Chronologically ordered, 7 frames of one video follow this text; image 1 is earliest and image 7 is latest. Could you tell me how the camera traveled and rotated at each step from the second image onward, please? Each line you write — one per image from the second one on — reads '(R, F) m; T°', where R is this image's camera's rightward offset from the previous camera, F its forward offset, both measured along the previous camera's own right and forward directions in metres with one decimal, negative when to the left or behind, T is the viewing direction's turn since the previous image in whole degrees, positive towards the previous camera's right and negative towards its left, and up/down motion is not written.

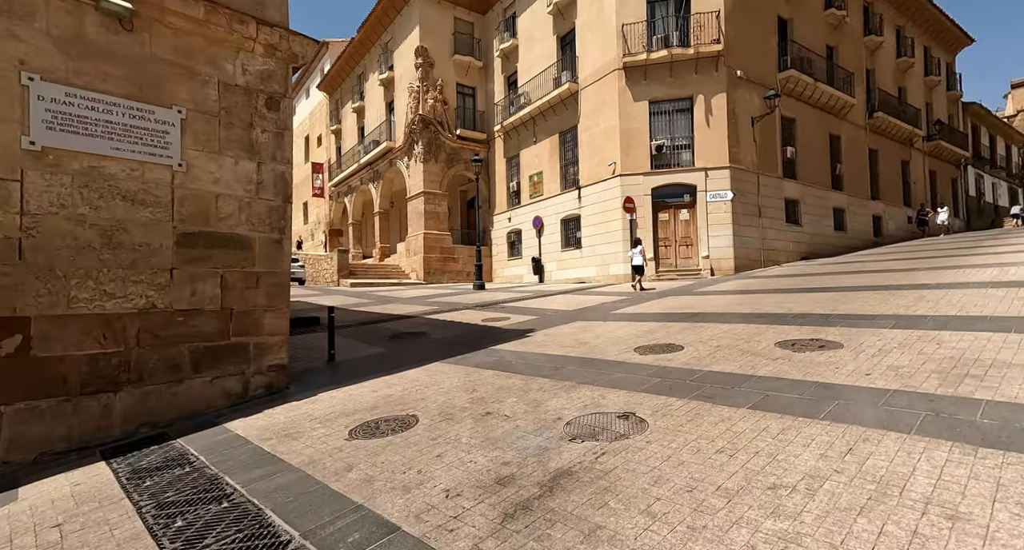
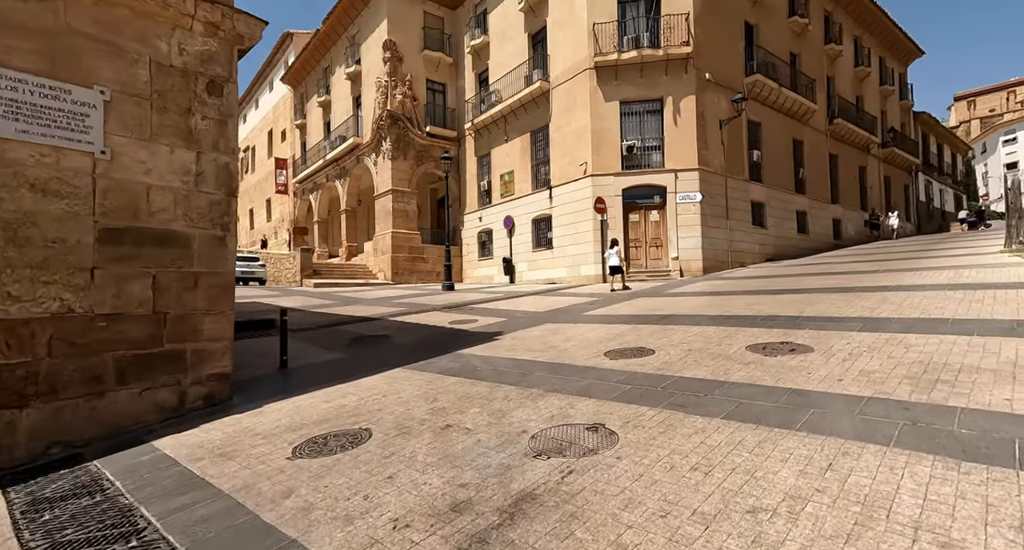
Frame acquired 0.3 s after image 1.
(+0.1, +0.3) m; +3°
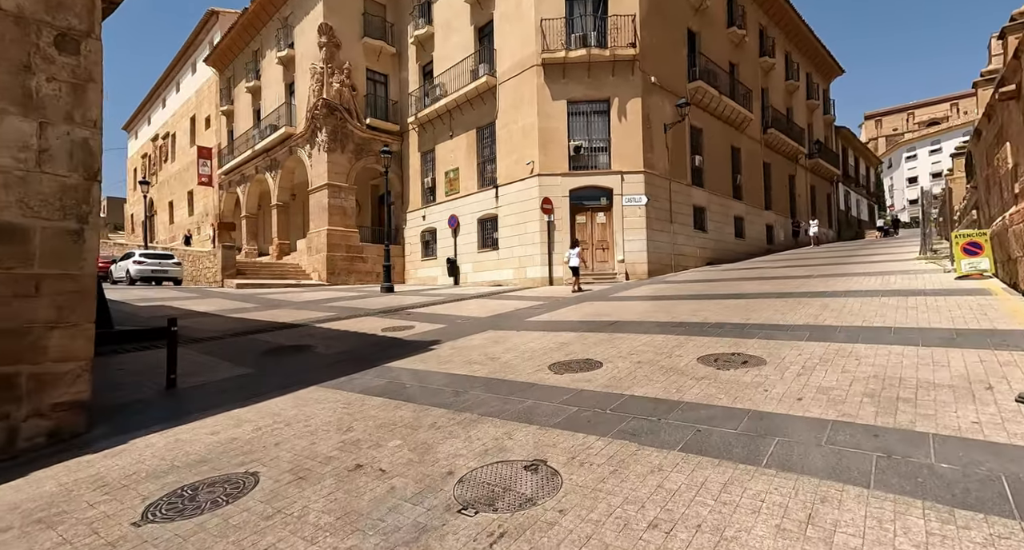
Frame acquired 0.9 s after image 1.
(+0.1, +0.6) m; +6°
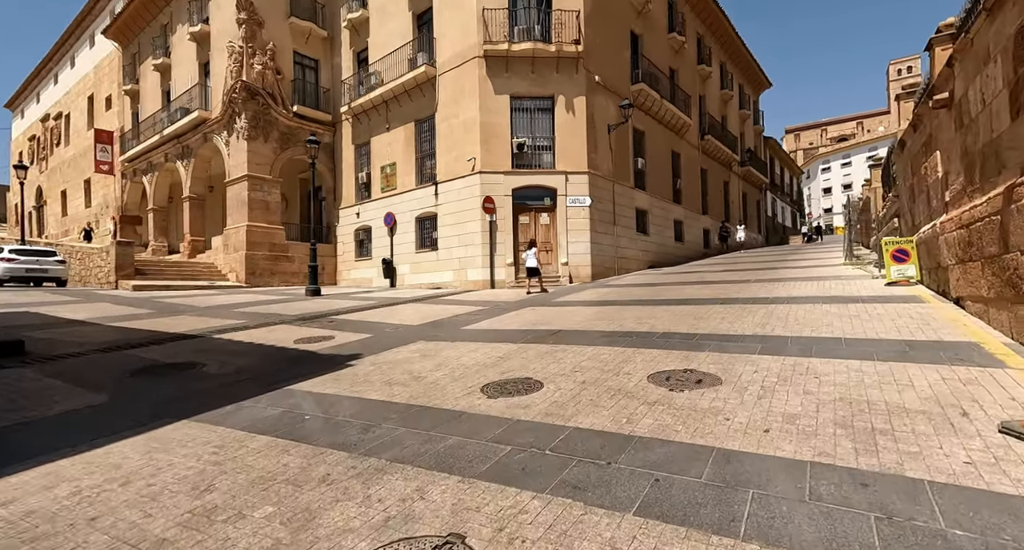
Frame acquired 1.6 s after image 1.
(+0.2, +0.7) m; +7°
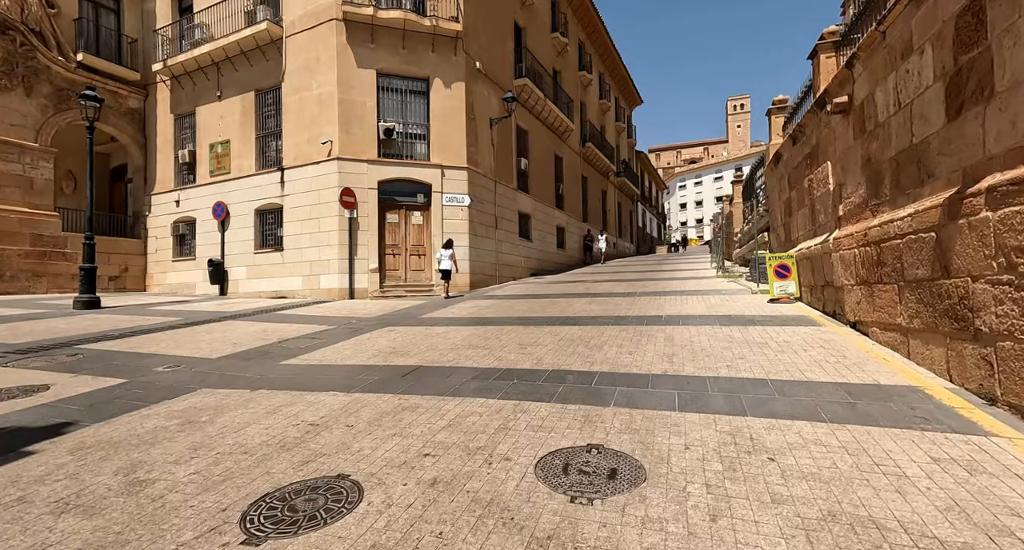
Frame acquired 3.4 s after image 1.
(+0.5, +1.8) m; +14°
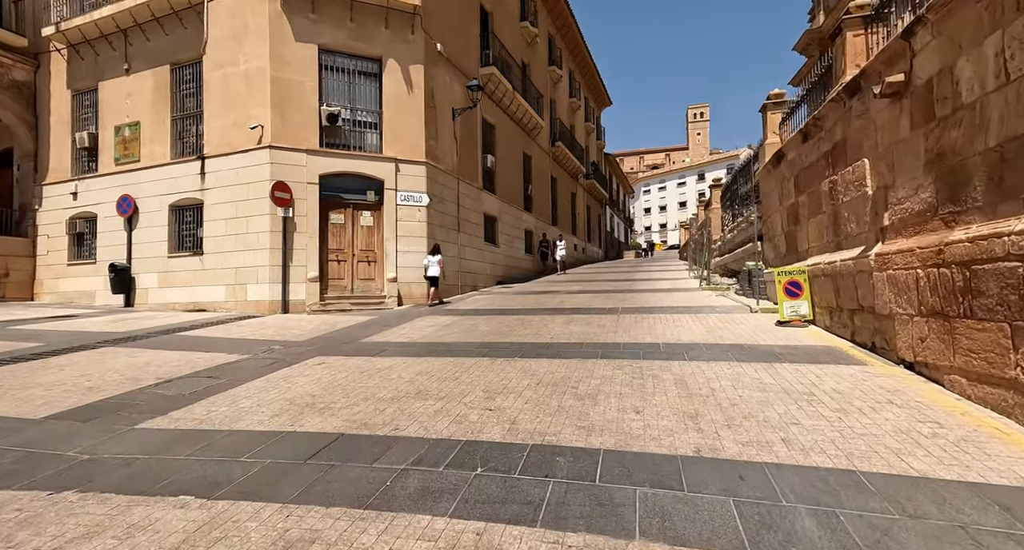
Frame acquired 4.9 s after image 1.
(0.0, +1.6) m; +4°
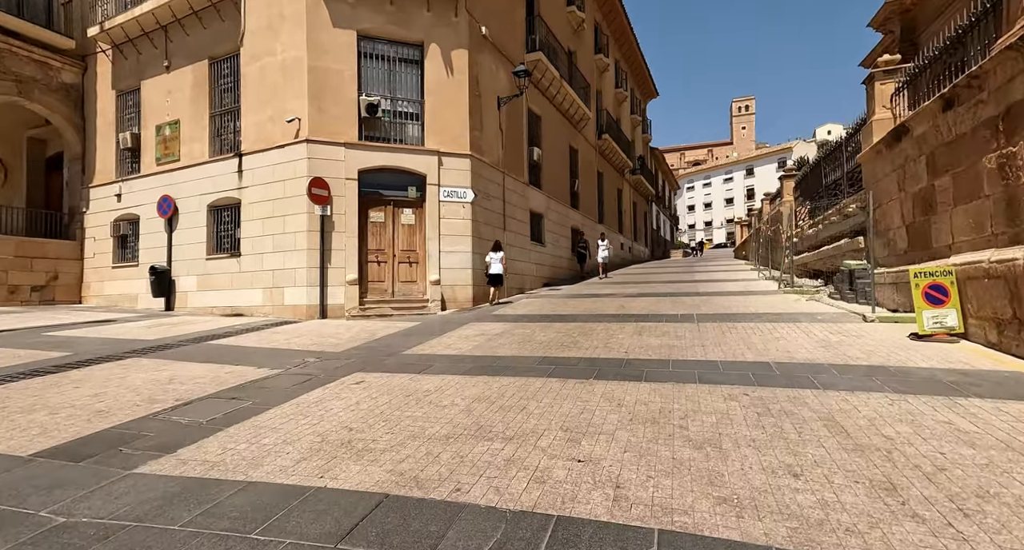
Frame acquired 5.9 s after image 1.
(-0.4, +1.1) m; -5°
